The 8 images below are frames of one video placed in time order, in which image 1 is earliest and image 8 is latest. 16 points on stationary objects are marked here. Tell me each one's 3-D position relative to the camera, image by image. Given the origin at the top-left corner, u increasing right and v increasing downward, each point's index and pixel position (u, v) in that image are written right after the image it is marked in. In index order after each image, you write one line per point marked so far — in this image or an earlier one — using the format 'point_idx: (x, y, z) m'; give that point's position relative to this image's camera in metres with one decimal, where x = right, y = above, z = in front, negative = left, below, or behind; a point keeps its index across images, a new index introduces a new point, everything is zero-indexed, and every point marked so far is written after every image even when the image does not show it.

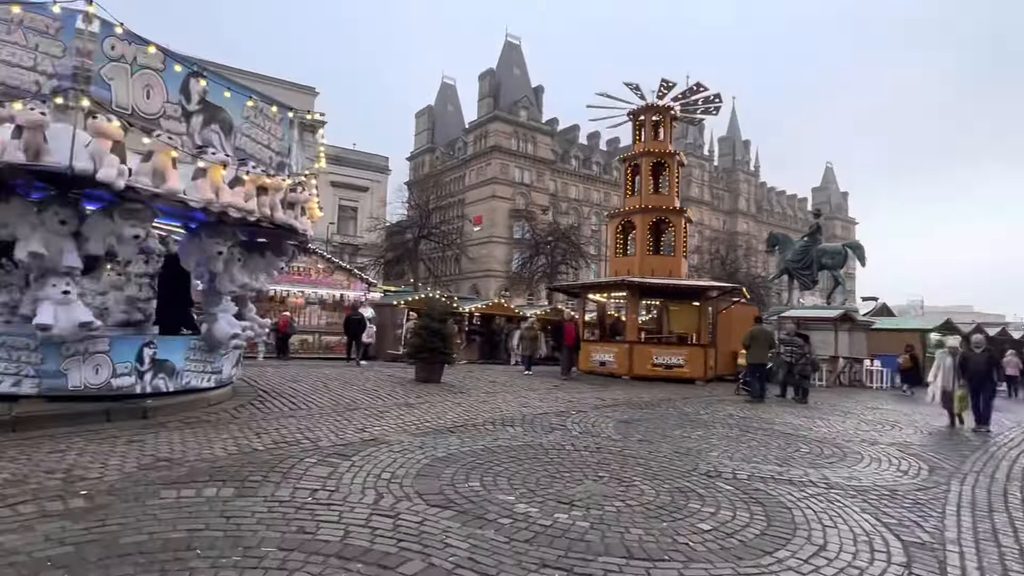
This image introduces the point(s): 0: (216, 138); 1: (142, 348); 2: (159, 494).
0: (-4.2, +2.1, +8.6) m
1: (-5.2, -0.8, +8.4) m
2: (-3.0, -1.8, +5.1) m
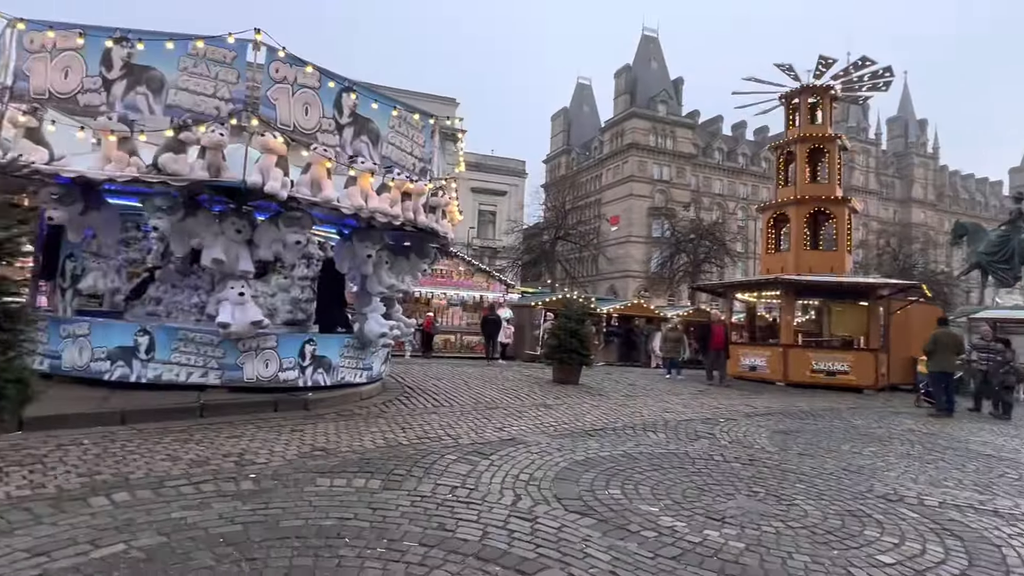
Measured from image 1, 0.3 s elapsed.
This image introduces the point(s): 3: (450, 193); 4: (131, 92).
0: (-2.2, +2.1, +9.1) m
1: (-3.2, -0.9, +9.2) m
2: (-1.8, -1.8, +5.5) m
3: (-1.2, +1.7, +11.0) m
4: (-4.9, +2.5, +7.7) m
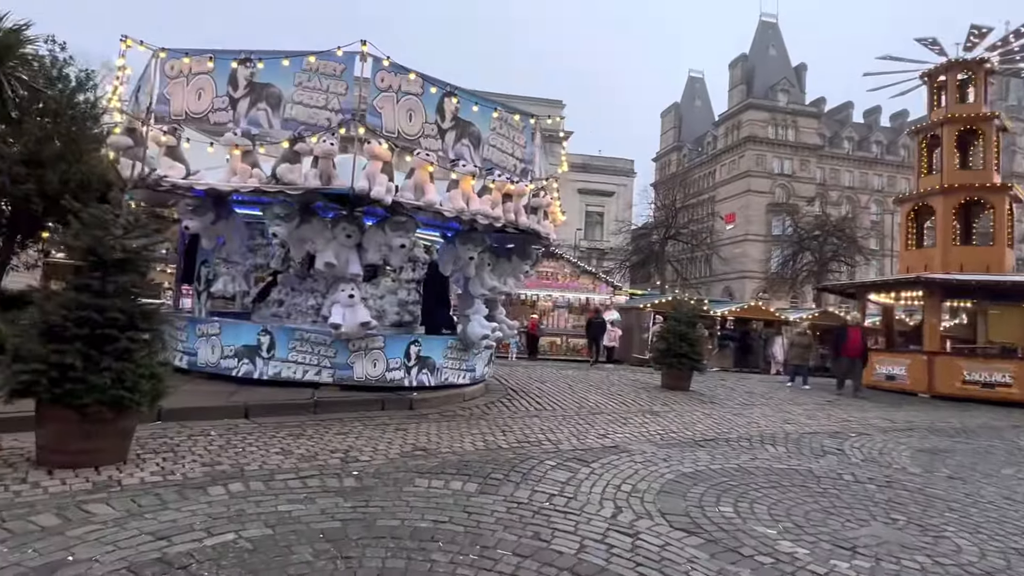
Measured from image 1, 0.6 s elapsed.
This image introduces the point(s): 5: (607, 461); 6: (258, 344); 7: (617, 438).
0: (-0.7, +2.1, +9.2) m
1: (-1.6, -0.9, +9.4) m
2: (-0.9, -1.8, +5.5) m
3: (+0.7, +1.7, +10.8) m
4: (-3.6, +2.5, +8.3) m
5: (+1.1, -2.0, +6.9) m
6: (-3.8, -0.8, +8.9) m
7: (+1.4, -2.0, +8.1) m
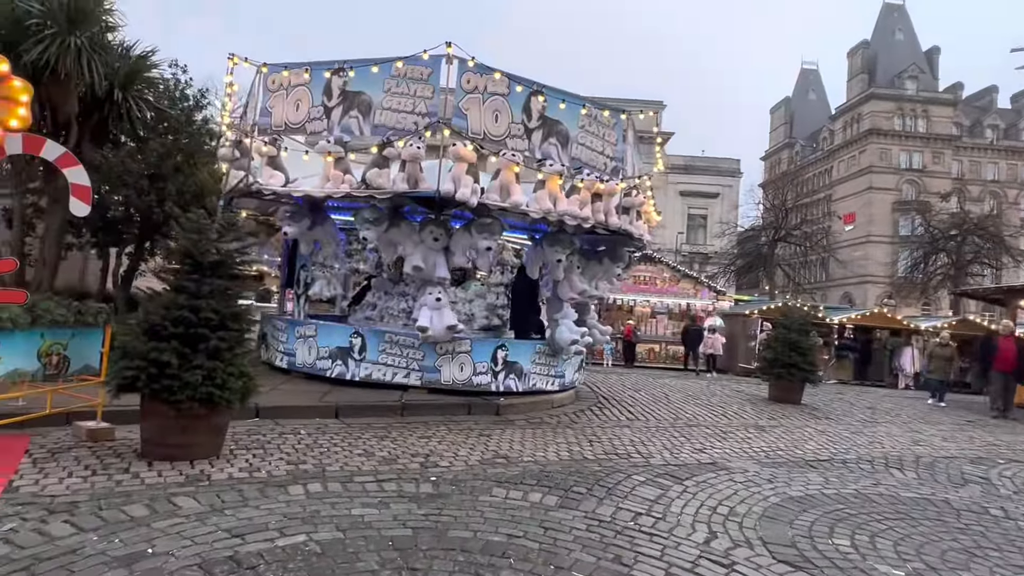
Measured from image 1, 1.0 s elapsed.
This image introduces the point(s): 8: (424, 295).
0: (+0.6, +2.0, +8.9) m
1: (-0.2, -1.0, +9.3) m
2: (-0.2, -1.8, +5.3) m
3: (+2.3, +1.7, +10.3) m
4: (-2.4, +2.4, +8.5) m
5: (+2.0, -2.0, +6.3) m
6: (-2.5, -0.9, +9.1) m
7: (+2.5, -2.1, +7.5) m
8: (-1.3, -0.1, +8.8) m
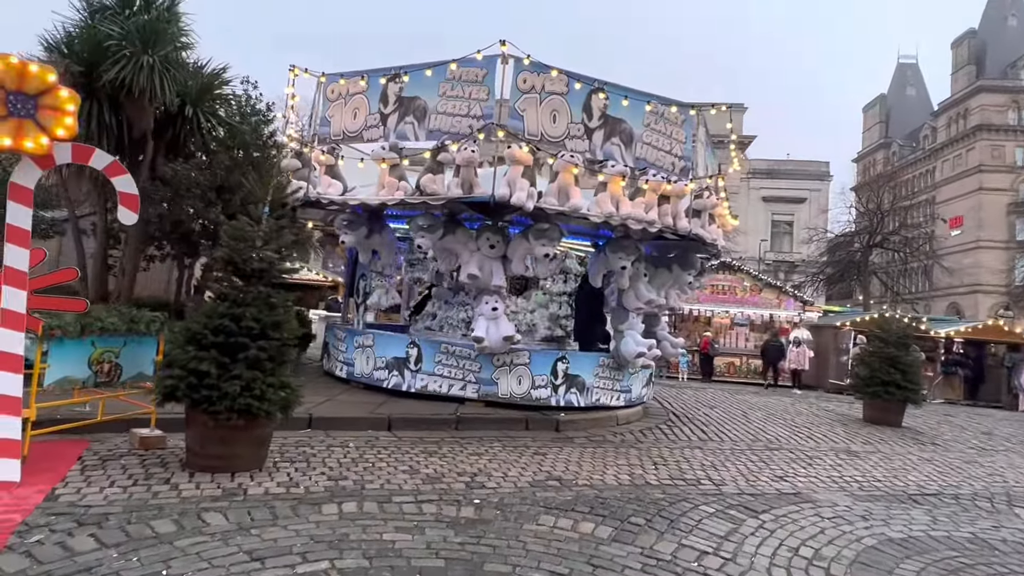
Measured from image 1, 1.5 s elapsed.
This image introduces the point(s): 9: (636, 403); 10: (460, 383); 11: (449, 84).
0: (+1.5, +1.9, +8.4) m
1: (+0.7, -1.1, +8.8) m
2: (+0.2, -1.9, +4.8) m
3: (+3.3, +1.5, +9.6) m
4: (-1.5, +2.3, +8.4) m
5: (+2.5, -2.1, +5.5) m
6: (-1.6, -1.0, +8.9) m
7: (+3.2, -2.2, +6.6) m
8: (-0.4, -0.2, +8.5) m
9: (+2.1, -1.9, +10.0) m
10: (-0.8, -1.4, +8.7) m
11: (-0.9, +2.8, +8.1) m
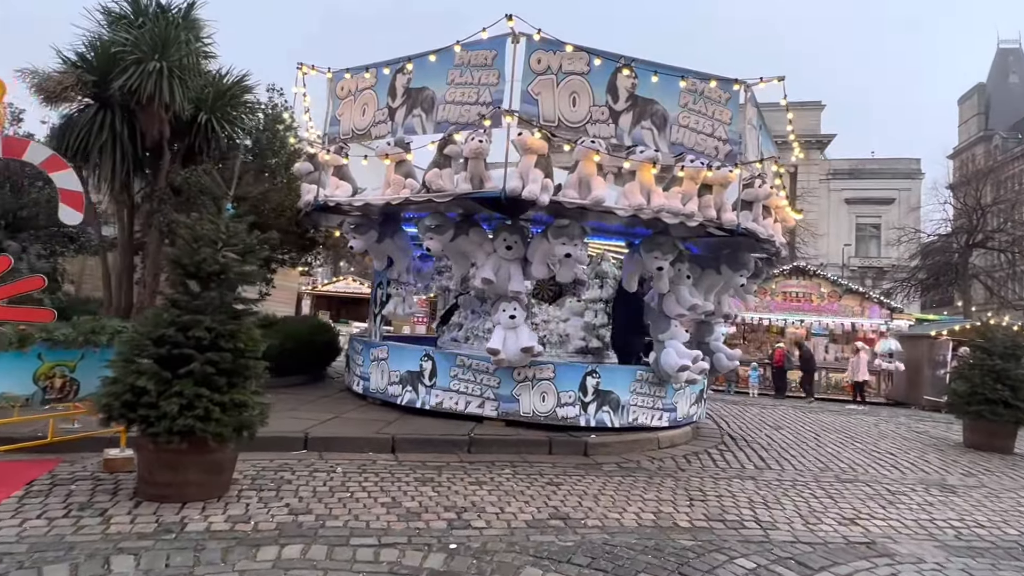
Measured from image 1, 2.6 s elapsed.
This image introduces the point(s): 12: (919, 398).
0: (+1.7, +1.9, +7.4) m
1: (+1.0, -1.2, +7.8) m
2: (+0.1, -1.8, +3.9) m
3: (+3.6, +1.5, +8.3) m
4: (-1.3, +2.2, +7.7) m
5: (+2.4, -2.0, +4.3) m
6: (-1.2, -1.1, +8.2) m
7: (+3.2, -2.1, +5.3) m
8: (-0.2, -0.3, +7.6) m
9: (+2.5, -2.0, +8.8) m
10: (-0.5, -1.5, +7.9) m
11: (-0.7, +2.7, +7.4) m
12: (+12.0, -3.2, +17.8) m
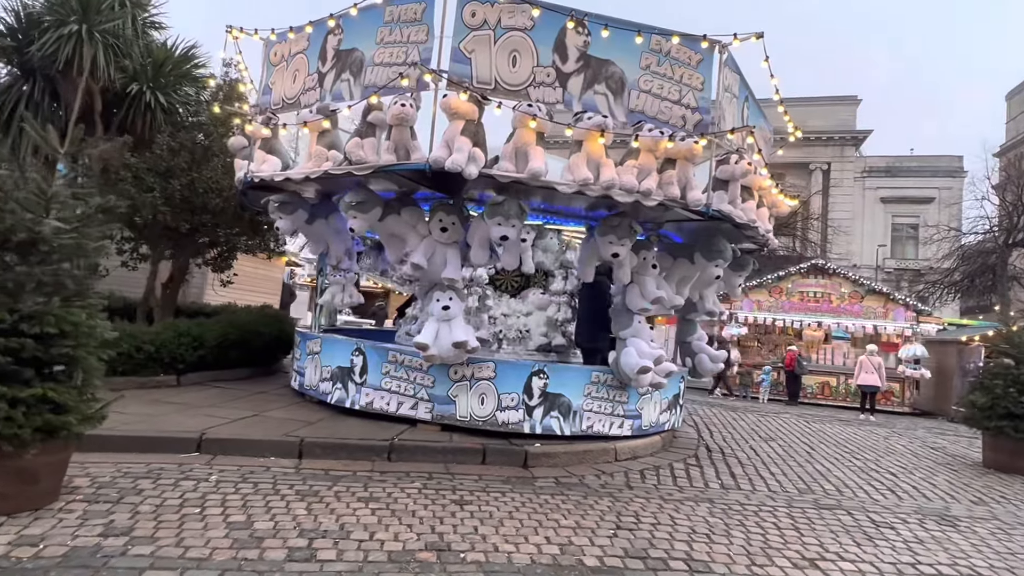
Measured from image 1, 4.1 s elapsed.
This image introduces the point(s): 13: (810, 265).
0: (+1.0, +2.0, +6.4) m
1: (+0.2, -1.0, +6.9) m
2: (-0.9, -1.7, +3.0) m
3: (+2.9, +1.6, +7.3) m
4: (-2.0, +2.4, +6.9) m
5: (+1.5, -1.9, +3.3) m
6: (-2.0, -1.0, +7.4) m
7: (+2.4, -2.0, +4.3) m
8: (-0.9, -0.2, +6.8) m
9: (+1.8, -1.9, +7.8) m
10: (-1.2, -1.3, +7.0) m
11: (-1.4, +2.8, +6.5) m
12: (+11.7, -3.2, +16.3) m
13: (+9.7, +0.7, +19.4) m
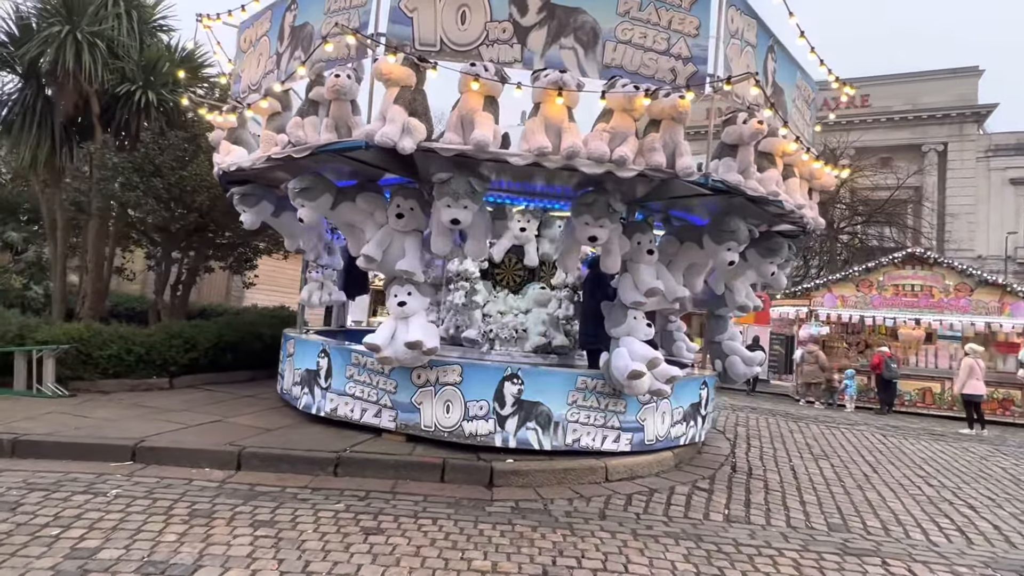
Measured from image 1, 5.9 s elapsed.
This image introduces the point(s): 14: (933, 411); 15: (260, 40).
0: (+0.5, +2.1, +5.4) m
1: (-0.1, -0.9, +6.0) m
2: (-1.7, -1.6, +2.3) m
3: (+2.6, +1.7, +6.0) m
4: (-2.3, +2.4, +6.4) m
5: (+0.7, -1.8, +2.3) m
6: (-2.2, -0.9, +6.8) m
7: (+1.6, -1.9, +3.1) m
8: (-1.3, -0.1, +6.0) m
9: (+1.6, -1.8, +6.6) m
10: (-1.5, -1.3, +6.3) m
11: (-1.8, +2.9, +5.9) m
12: (+12.7, -3.0, +13.6) m
13: (+11.1, +0.9, +16.9) m
14: (+10.6, -3.1, +15.2) m
15: (-2.9, +2.9, +7.0) m
